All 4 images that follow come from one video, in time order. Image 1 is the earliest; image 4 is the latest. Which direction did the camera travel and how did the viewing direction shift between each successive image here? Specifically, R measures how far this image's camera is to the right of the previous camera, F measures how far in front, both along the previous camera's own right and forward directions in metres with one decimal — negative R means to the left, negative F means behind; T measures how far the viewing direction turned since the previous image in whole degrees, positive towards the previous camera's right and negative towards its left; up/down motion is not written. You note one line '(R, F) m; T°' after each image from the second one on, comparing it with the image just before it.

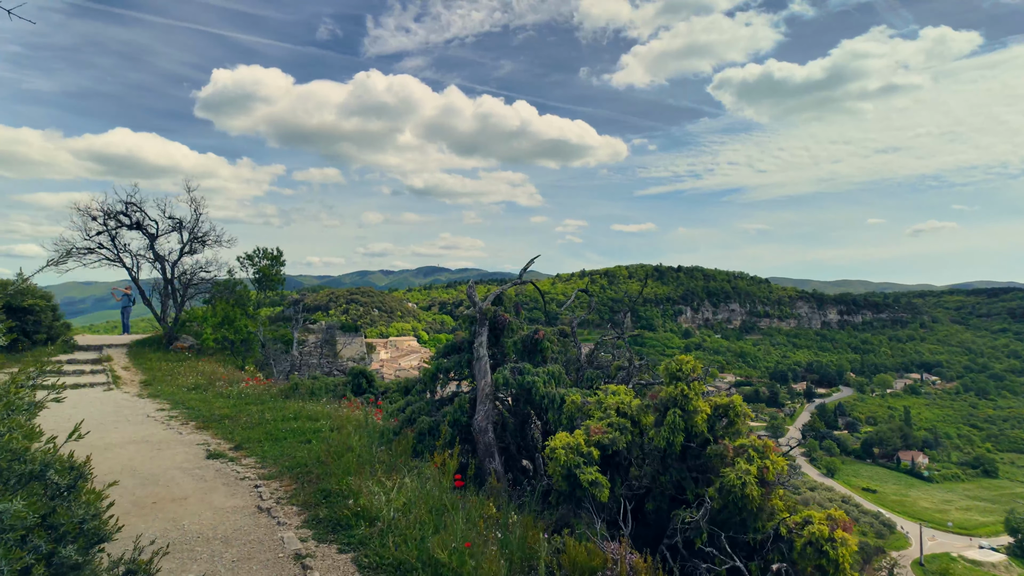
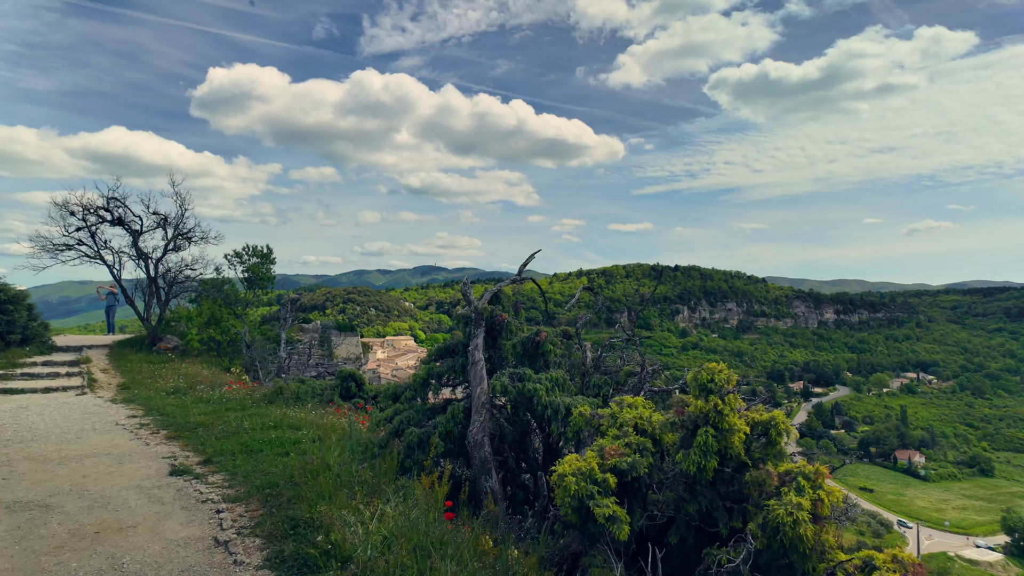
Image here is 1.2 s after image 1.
(0.0, +0.8) m; 0°
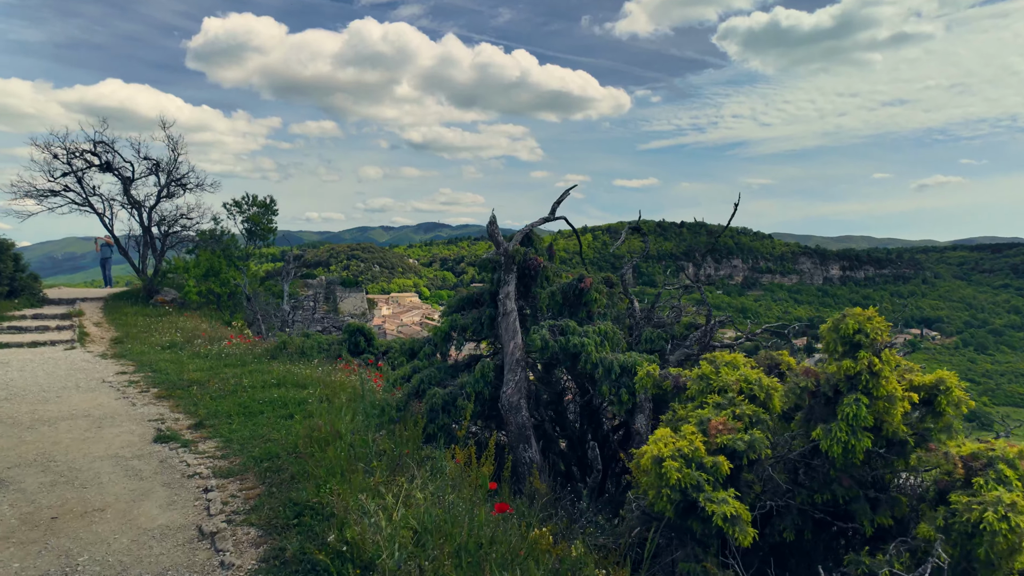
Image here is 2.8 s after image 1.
(-0.4, +1.1) m; 0°
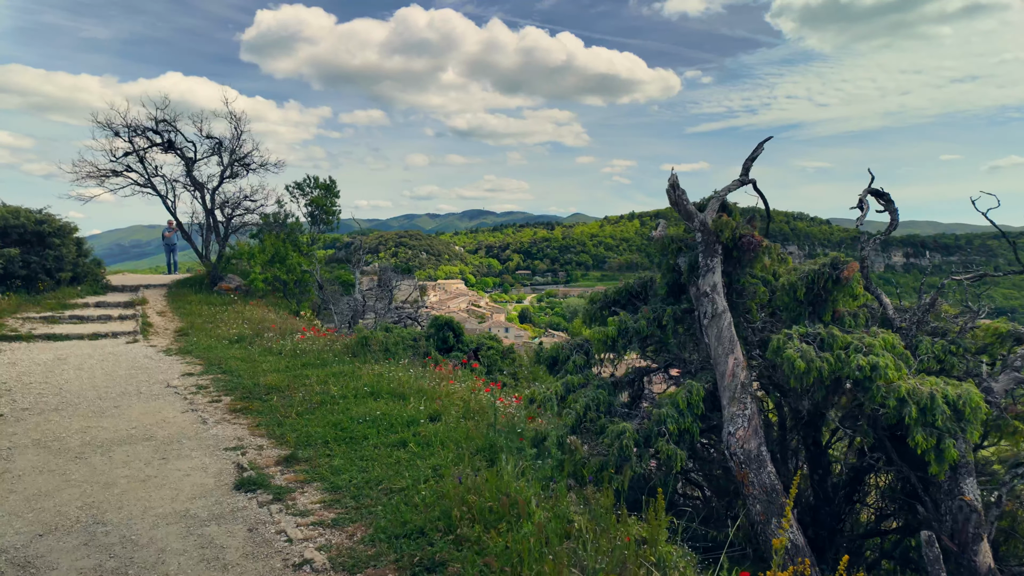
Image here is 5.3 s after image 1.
(-1.3, +1.8) m; -4°
